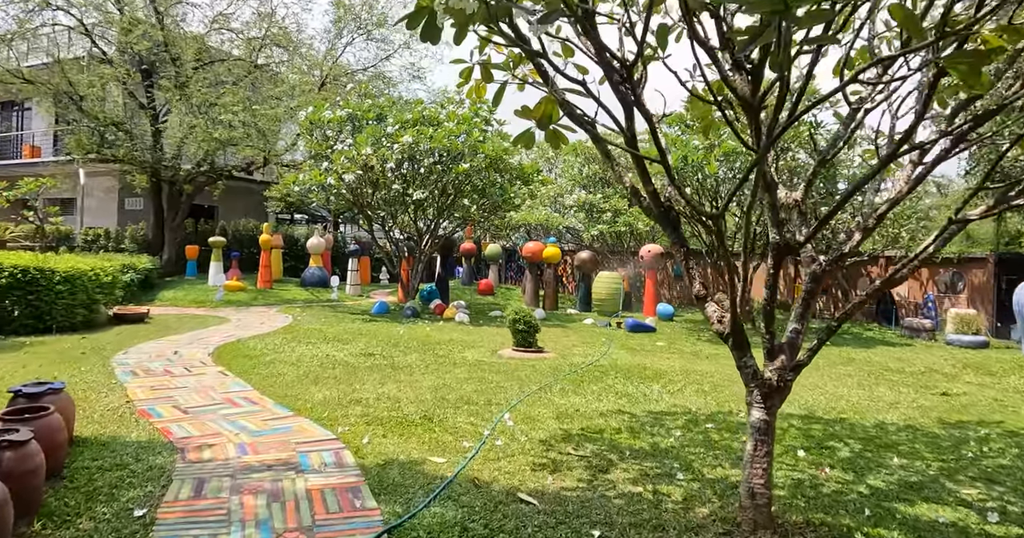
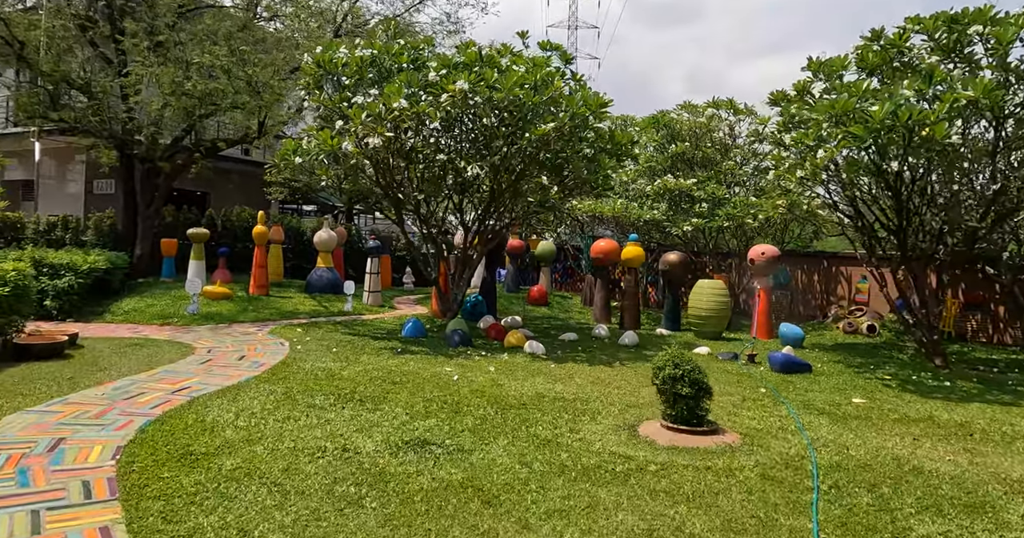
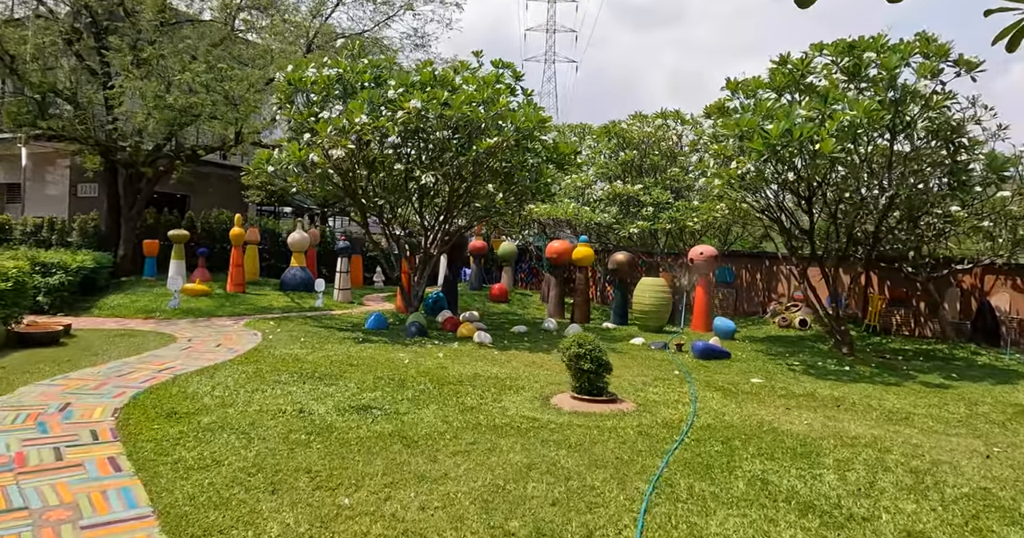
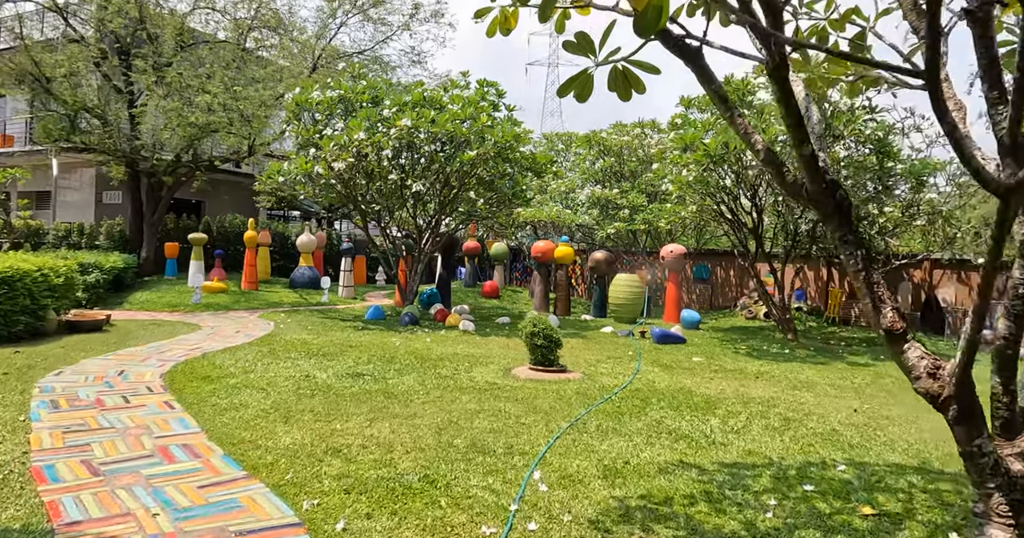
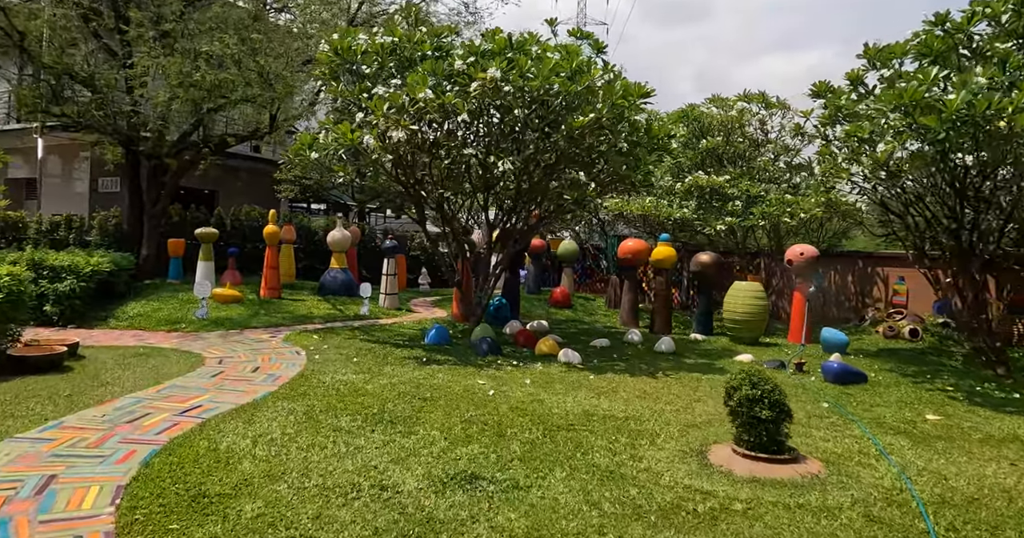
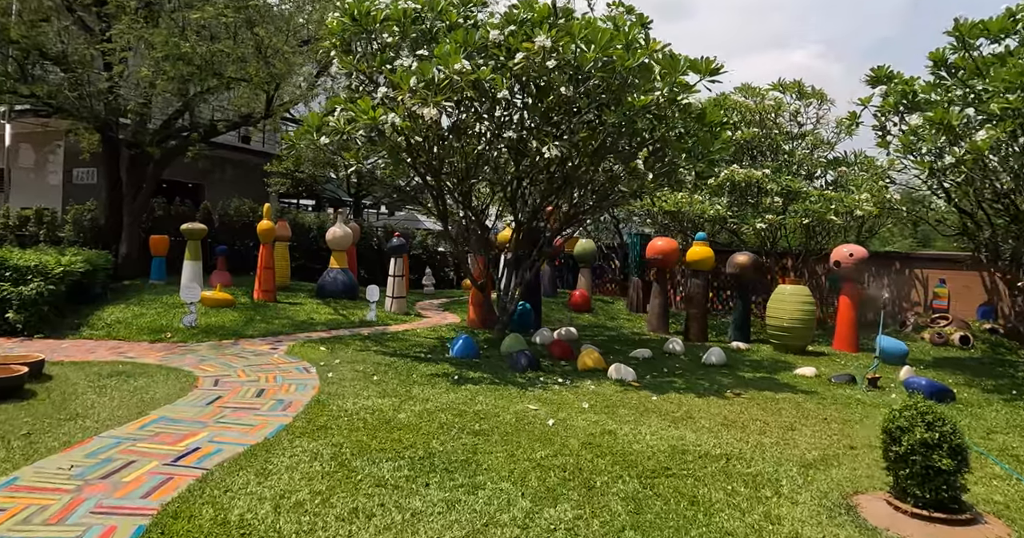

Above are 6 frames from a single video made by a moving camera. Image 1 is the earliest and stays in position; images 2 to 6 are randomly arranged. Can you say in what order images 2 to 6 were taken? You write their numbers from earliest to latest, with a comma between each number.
4, 3, 2, 5, 6
